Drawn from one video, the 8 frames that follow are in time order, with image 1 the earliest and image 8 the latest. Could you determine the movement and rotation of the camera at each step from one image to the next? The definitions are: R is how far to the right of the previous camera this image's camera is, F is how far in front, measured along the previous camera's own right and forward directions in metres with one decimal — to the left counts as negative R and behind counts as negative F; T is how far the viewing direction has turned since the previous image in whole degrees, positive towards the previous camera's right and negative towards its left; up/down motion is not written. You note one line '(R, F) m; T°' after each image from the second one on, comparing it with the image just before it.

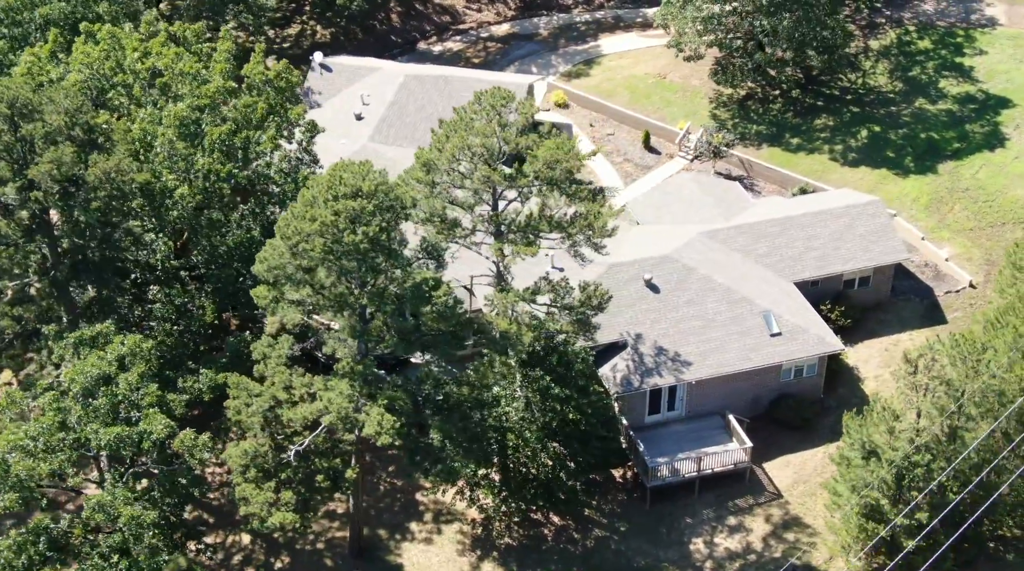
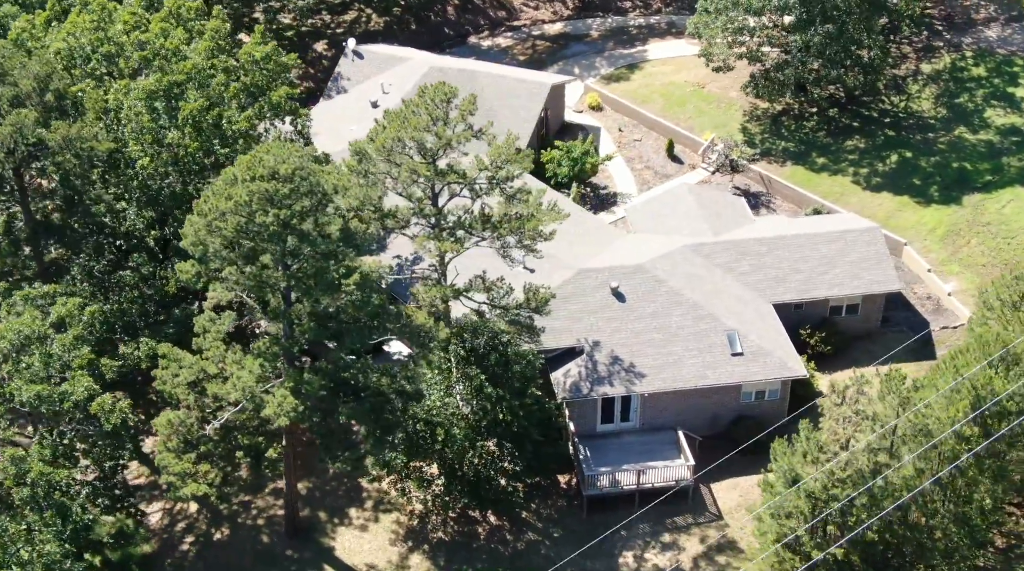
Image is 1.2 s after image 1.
(+4.7, +0.3) m; -5°
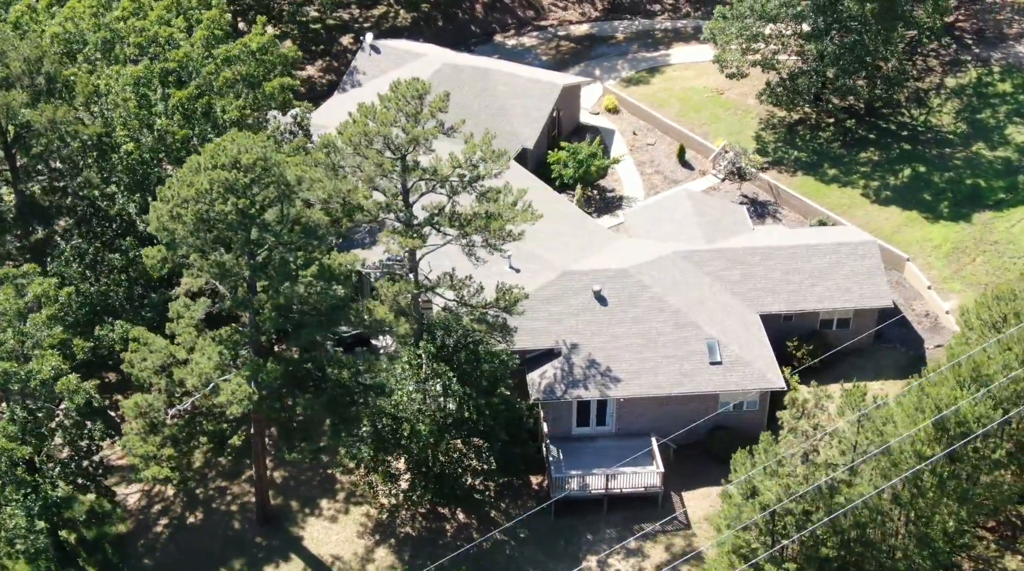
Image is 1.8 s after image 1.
(+2.3, +0.1) m; -3°
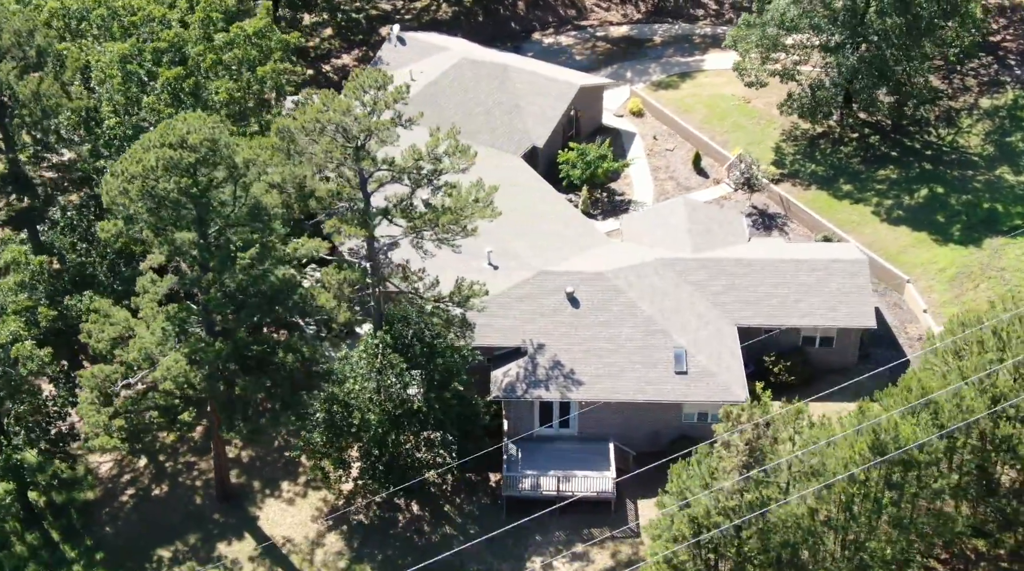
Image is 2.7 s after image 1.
(+3.4, +0.2) m; -4°
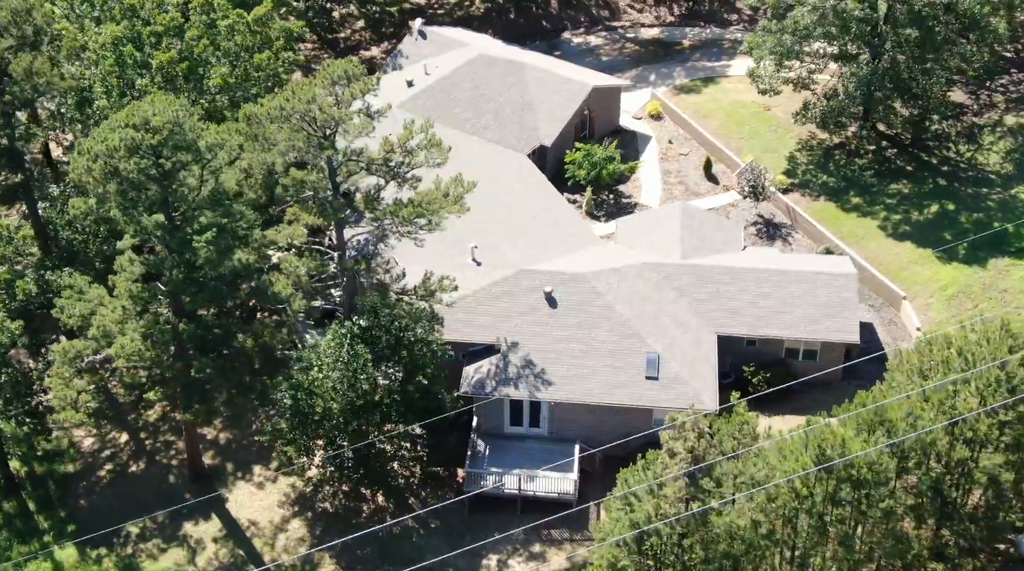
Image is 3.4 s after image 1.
(+2.6, +0.1) m; -3°
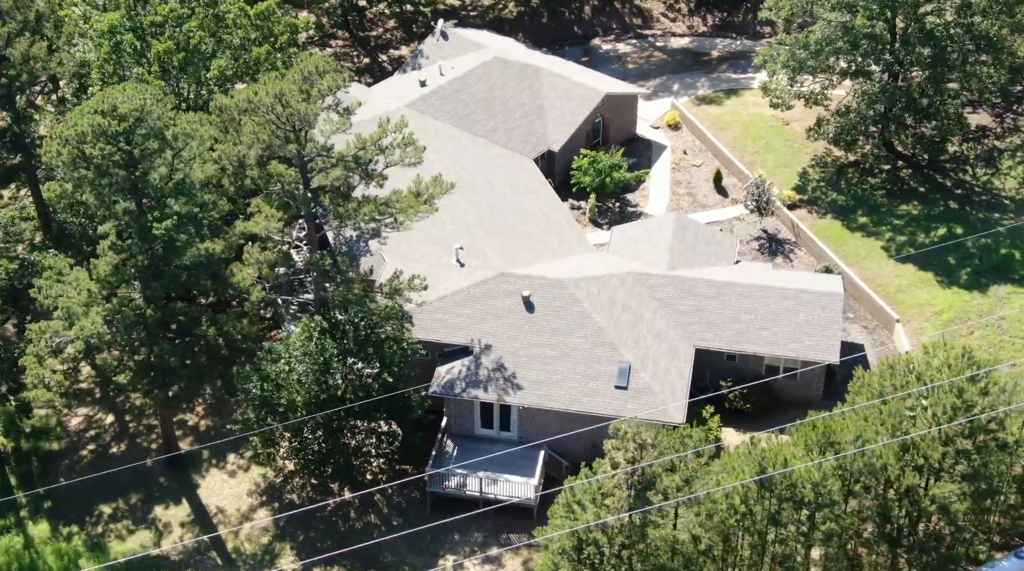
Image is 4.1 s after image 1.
(+2.6, +0.1) m; -3°
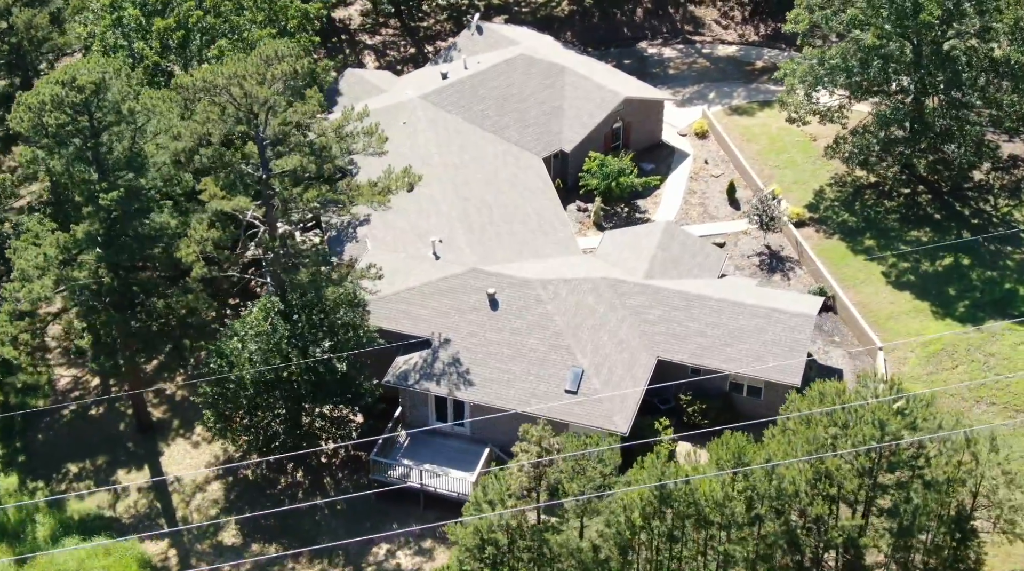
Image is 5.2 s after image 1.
(+4.1, 0.0) m; -5°
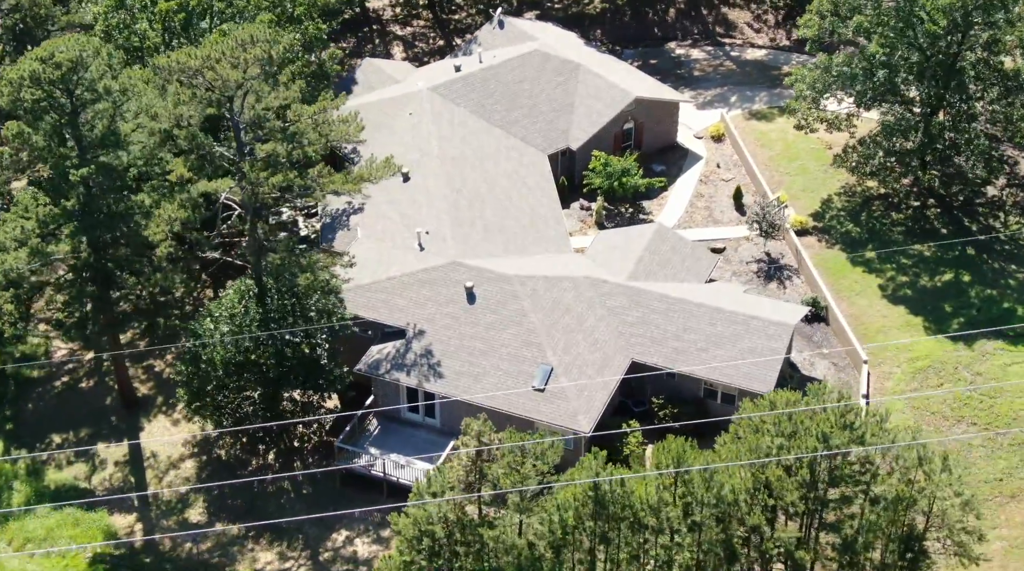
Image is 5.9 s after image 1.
(+2.6, 0.0) m; -3°
